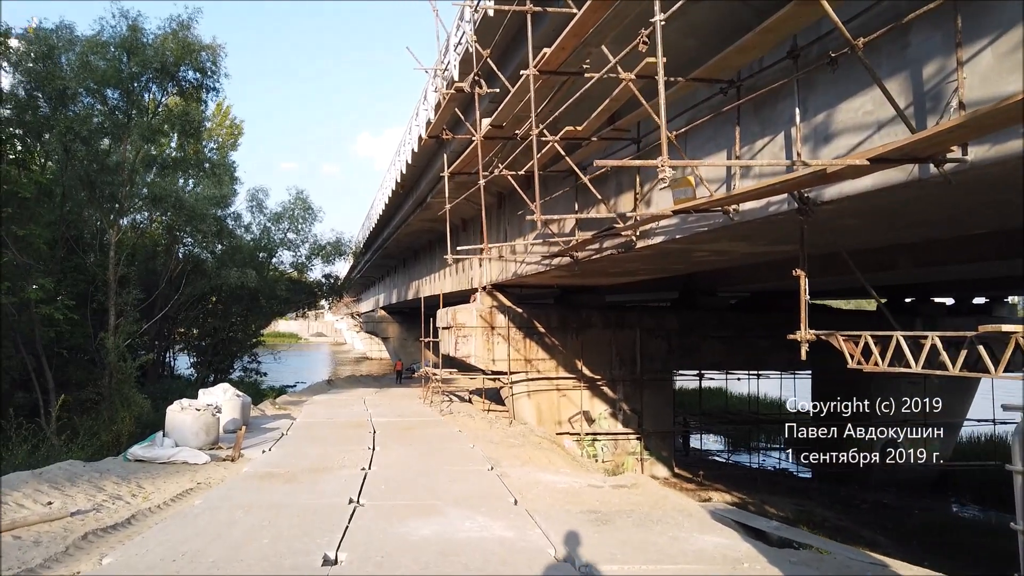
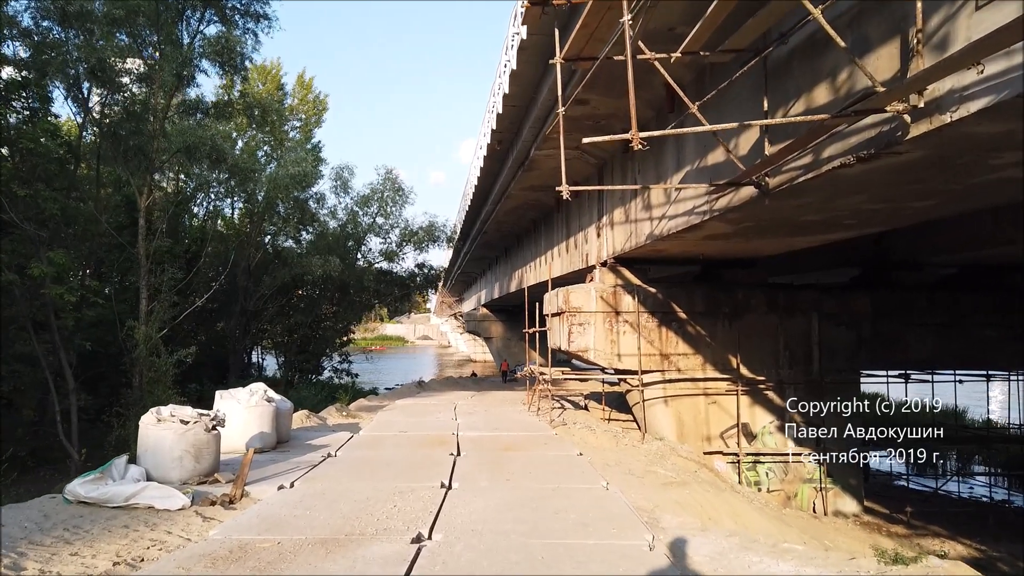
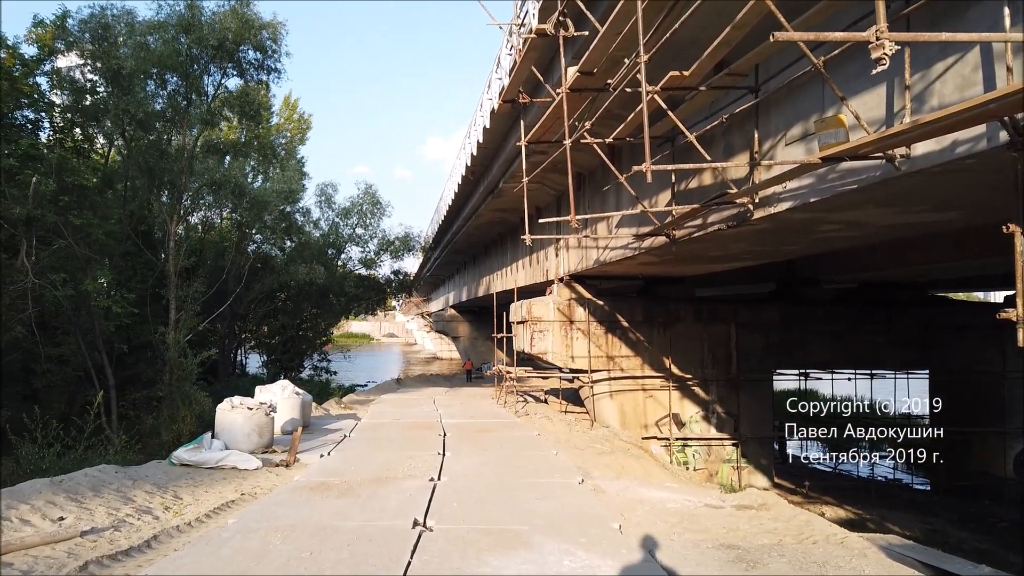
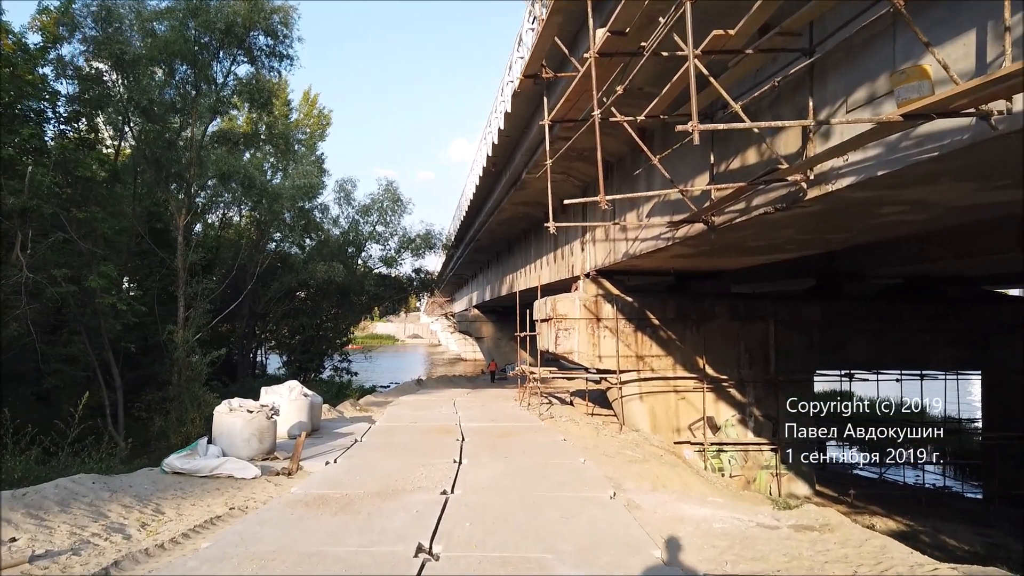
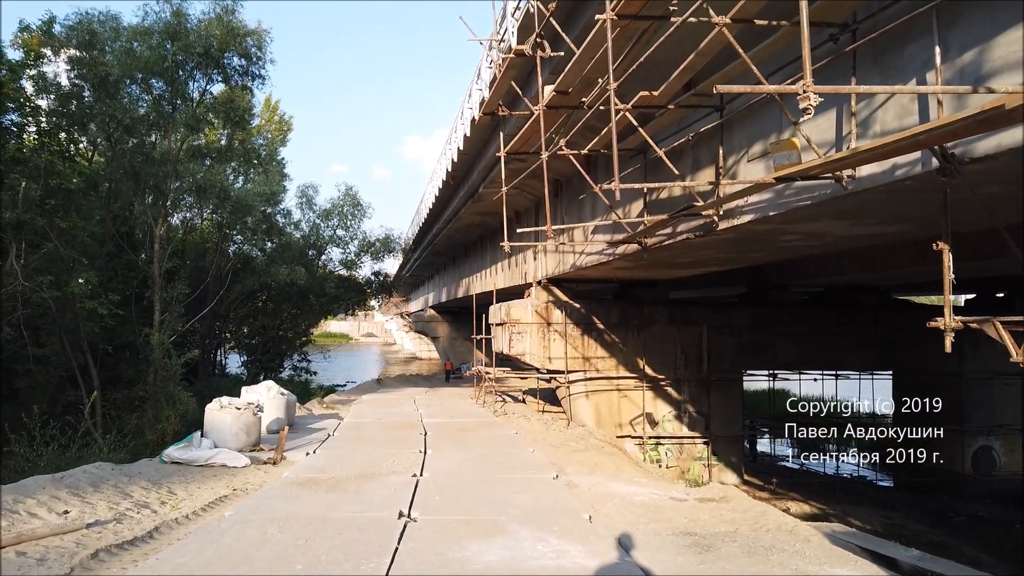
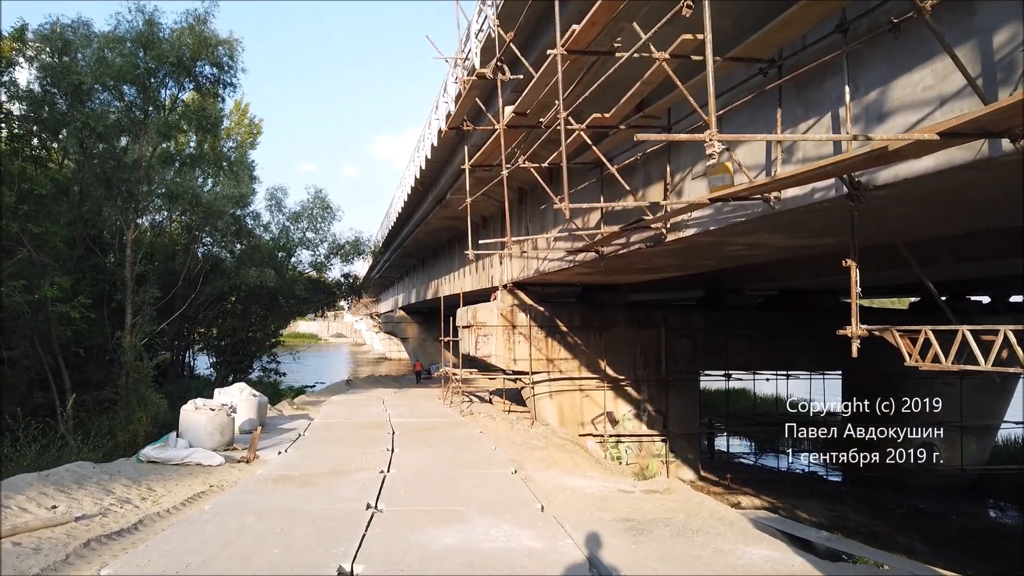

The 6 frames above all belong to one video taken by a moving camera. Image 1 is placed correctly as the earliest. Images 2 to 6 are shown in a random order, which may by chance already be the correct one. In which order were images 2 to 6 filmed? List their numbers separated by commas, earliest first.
6, 5, 3, 4, 2
